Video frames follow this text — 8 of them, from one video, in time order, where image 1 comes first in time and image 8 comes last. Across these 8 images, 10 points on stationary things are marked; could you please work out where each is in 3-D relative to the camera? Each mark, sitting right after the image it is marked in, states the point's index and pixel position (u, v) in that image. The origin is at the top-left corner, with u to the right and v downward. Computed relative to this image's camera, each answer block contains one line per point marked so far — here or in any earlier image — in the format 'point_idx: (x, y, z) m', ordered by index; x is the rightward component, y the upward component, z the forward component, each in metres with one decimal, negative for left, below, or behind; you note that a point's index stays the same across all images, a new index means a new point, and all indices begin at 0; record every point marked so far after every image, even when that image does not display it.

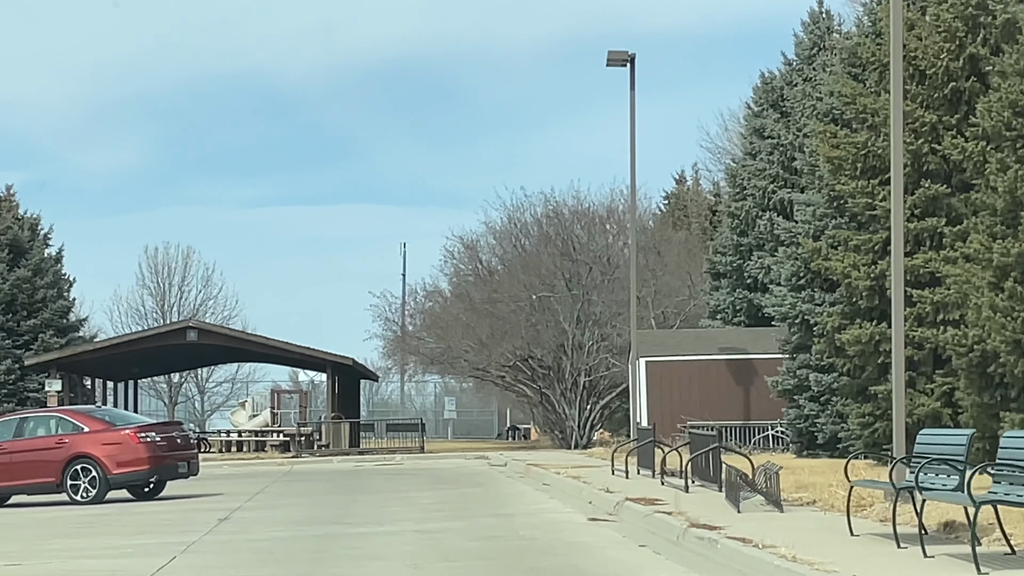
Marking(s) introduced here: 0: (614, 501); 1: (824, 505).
0: (+1.4, -2.9, +16.8) m
1: (+4.0, -2.8, +15.5) m
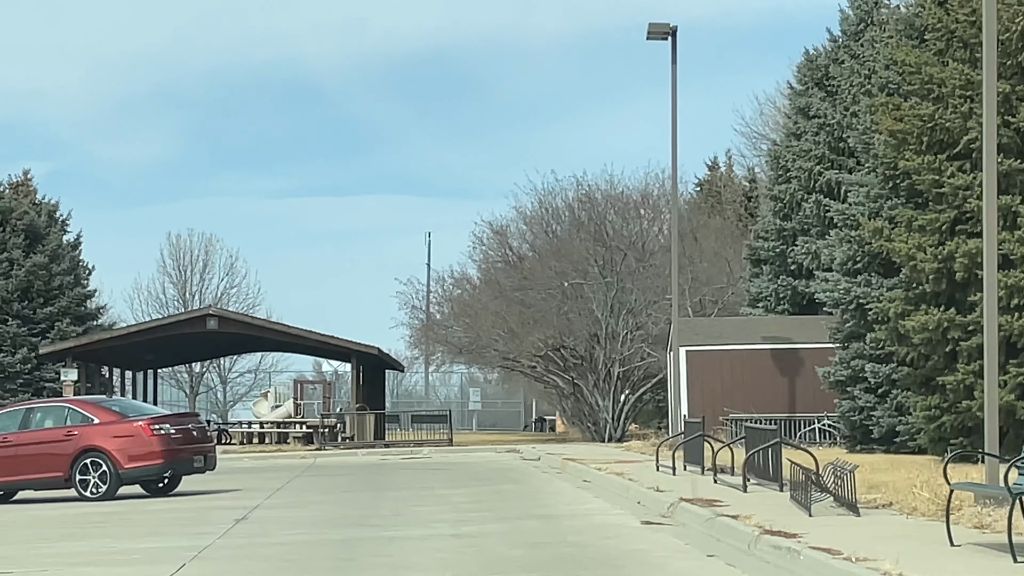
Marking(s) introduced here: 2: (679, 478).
0: (+2.0, -2.7, +15.3) m
1: (+4.5, -2.5, +13.9) m
2: (+2.6, -2.9, +18.6) m
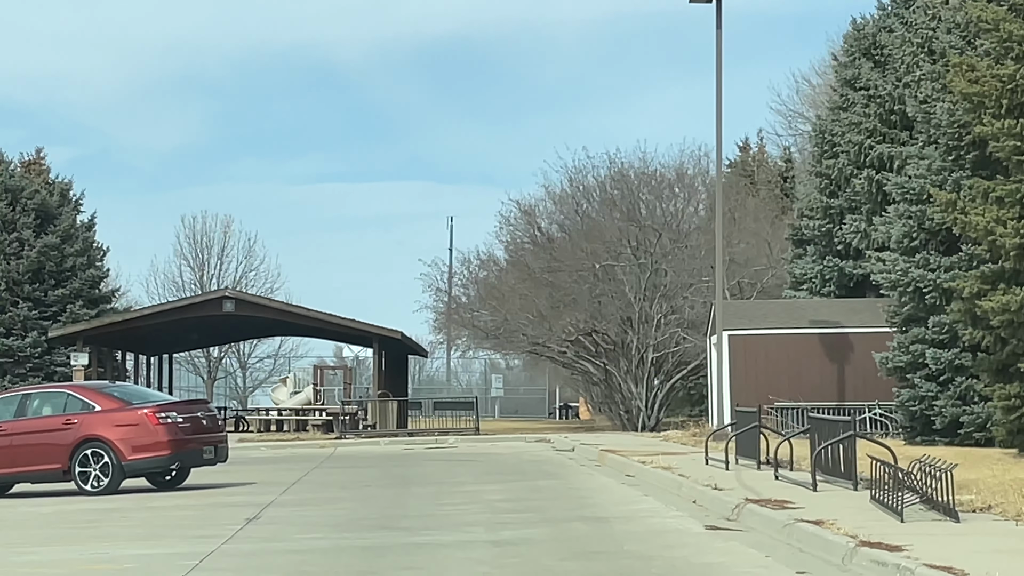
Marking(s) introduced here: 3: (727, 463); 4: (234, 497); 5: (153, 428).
0: (+2.4, -2.4, +13.6) m
1: (+4.9, -2.2, +12.1) m
2: (+3.1, -2.6, +16.8) m
3: (+3.2, -2.6, +18.3) m
4: (-4.3, -3.2, +18.9) m
5: (-5.6, -2.2, +19.1) m
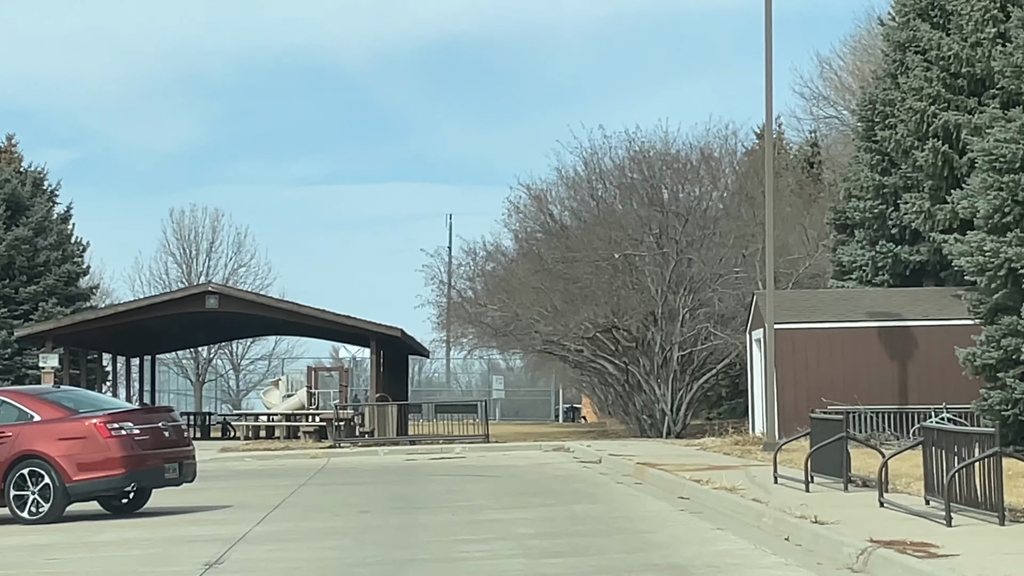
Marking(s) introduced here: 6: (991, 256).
0: (+2.8, -2.1, +10.1) m
1: (+5.3, -2.0, +8.7) m
2: (+3.5, -2.3, +13.4) m
3: (+3.6, -2.4, +14.9) m
4: (-3.9, -3.0, +15.4) m
5: (-5.2, -2.0, +15.7) m
6: (+7.6, +0.5, +19.2) m
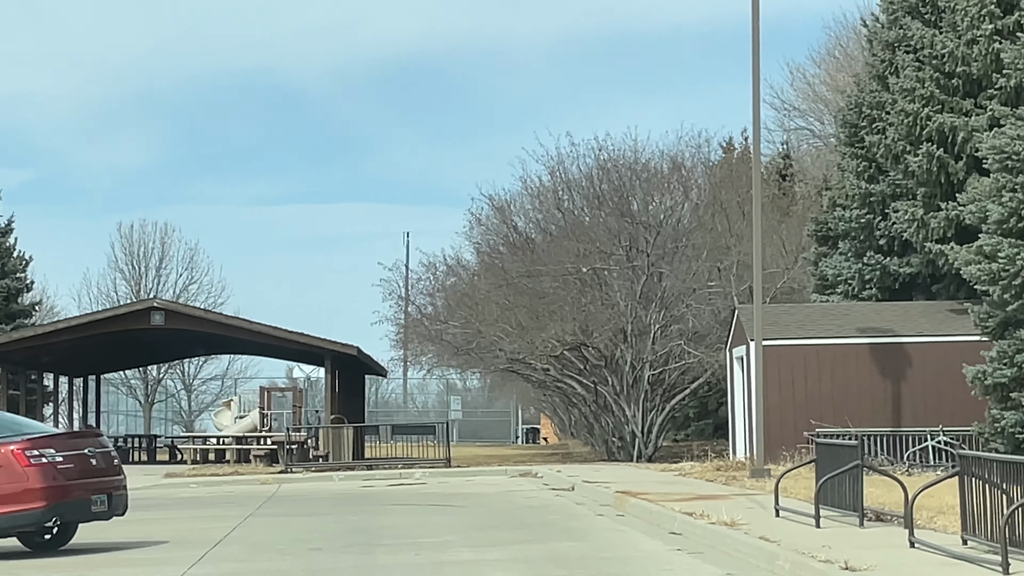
0: (+2.7, -2.2, +8.4) m
1: (+5.2, -2.0, +7.1) m
2: (+3.2, -2.4, +11.7) m
3: (+3.3, -2.5, +13.2) m
4: (-4.2, -3.1, +13.4) m
5: (-5.6, -2.1, +13.7) m
6: (+7.1, +0.3, +17.7) m
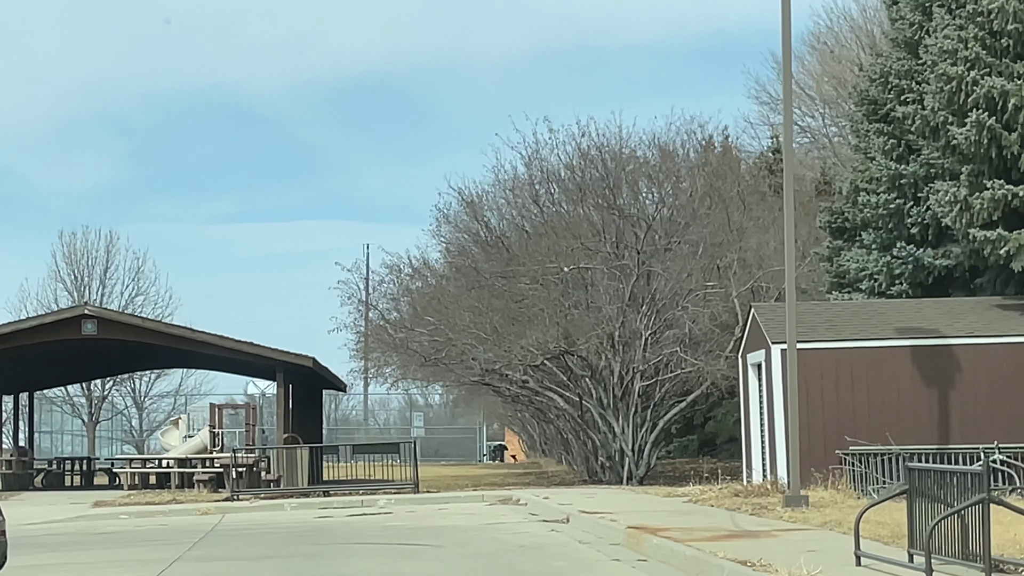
0: (+2.9, -1.9, +5.0) m
1: (+5.4, -1.7, +3.7) m
2: (+3.3, -2.2, +8.3) m
3: (+3.3, -2.3, +9.8) m
4: (-4.2, -2.9, +9.8) m
5: (-5.6, -1.9, +10.0) m
6: (+7.0, +0.5, +14.4) m
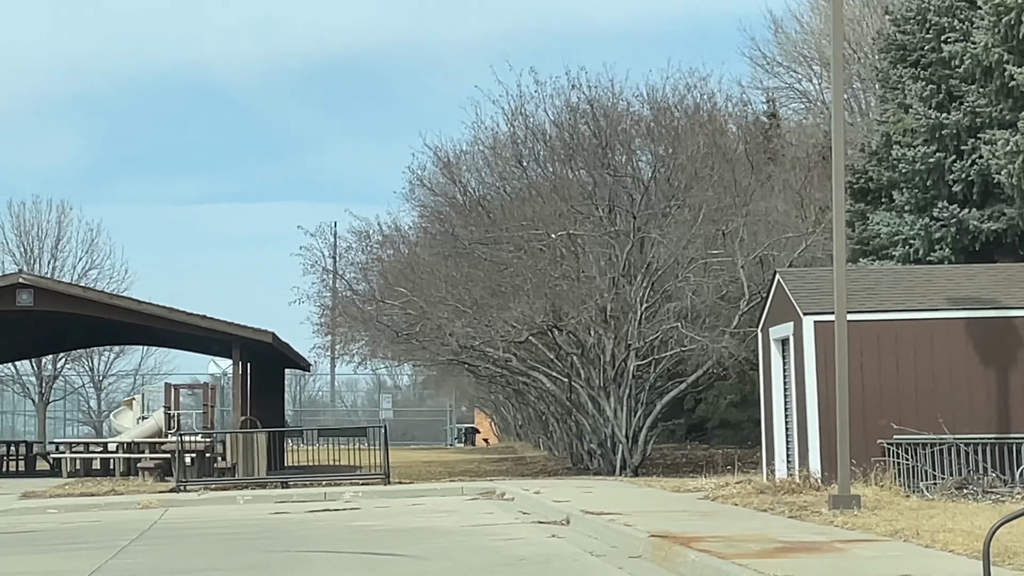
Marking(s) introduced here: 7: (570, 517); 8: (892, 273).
0: (+3.1, -1.6, +2.1) m
1: (+5.7, -1.4, +0.9) m
2: (+3.4, -1.8, +5.4) m
3: (+3.4, -1.9, +6.9) m
4: (-4.1, -2.5, +6.7) m
5: (-5.5, -1.4, +6.9) m
6: (+7.0, +0.9, +11.6) m
7: (+0.7, -2.9, +15.5) m
8: (+5.6, +0.2, +18.1) m
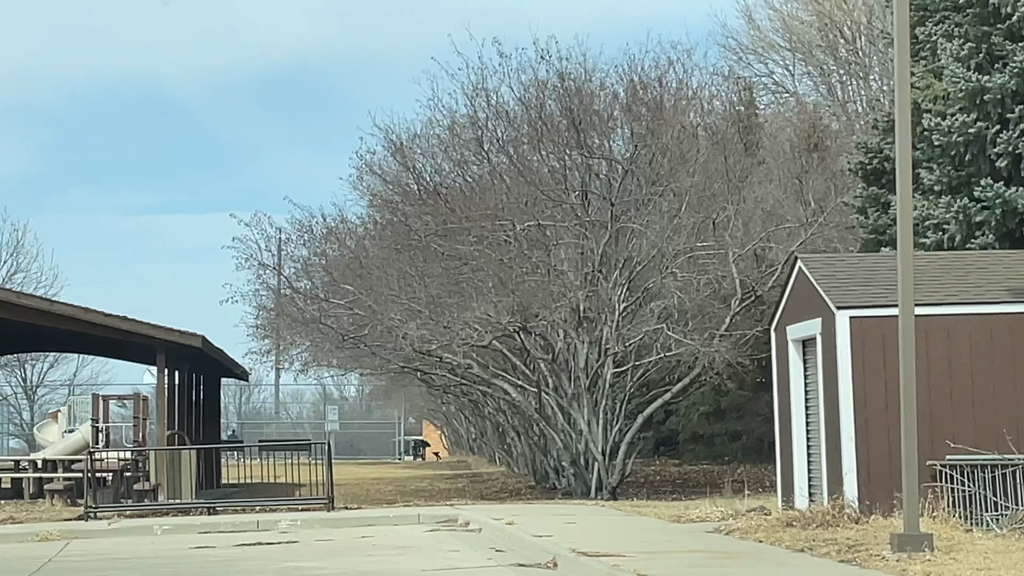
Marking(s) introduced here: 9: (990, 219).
0: (+3.4, -1.3, -0.9) m
1: (+6.0, -1.1, -2.0) m
2: (+3.6, -1.5, +2.4) m
3: (+3.5, -1.6, +3.9) m
4: (-4.0, -2.2, +3.4) m
5: (-5.4, -1.2, +3.5) m
6: (+6.9, +1.1, +8.8) m
7: (+0.5, -2.8, +12.4) m
8: (+5.2, +0.3, +15.1) m
9: (+6.7, +1.0, +17.4) m
